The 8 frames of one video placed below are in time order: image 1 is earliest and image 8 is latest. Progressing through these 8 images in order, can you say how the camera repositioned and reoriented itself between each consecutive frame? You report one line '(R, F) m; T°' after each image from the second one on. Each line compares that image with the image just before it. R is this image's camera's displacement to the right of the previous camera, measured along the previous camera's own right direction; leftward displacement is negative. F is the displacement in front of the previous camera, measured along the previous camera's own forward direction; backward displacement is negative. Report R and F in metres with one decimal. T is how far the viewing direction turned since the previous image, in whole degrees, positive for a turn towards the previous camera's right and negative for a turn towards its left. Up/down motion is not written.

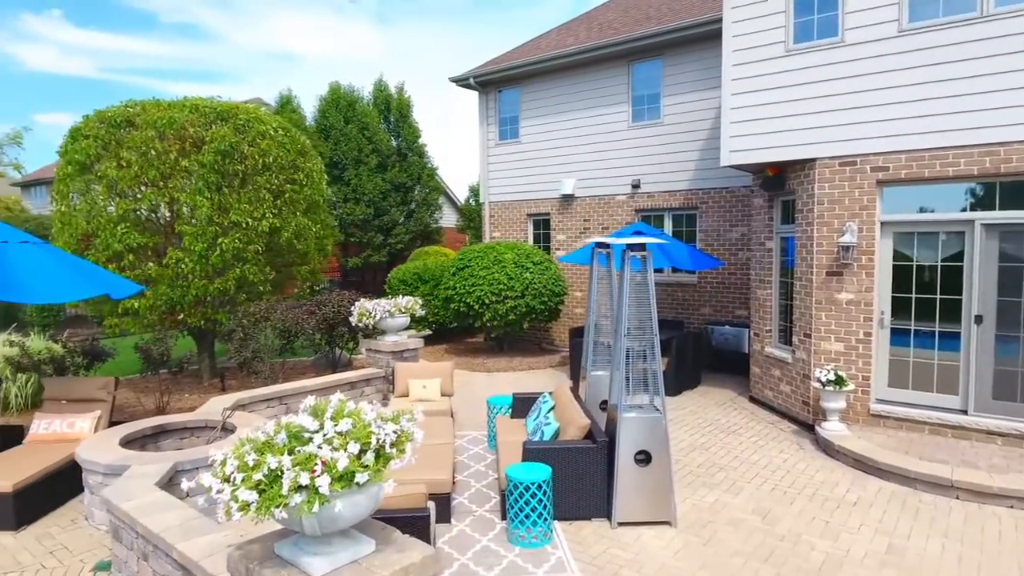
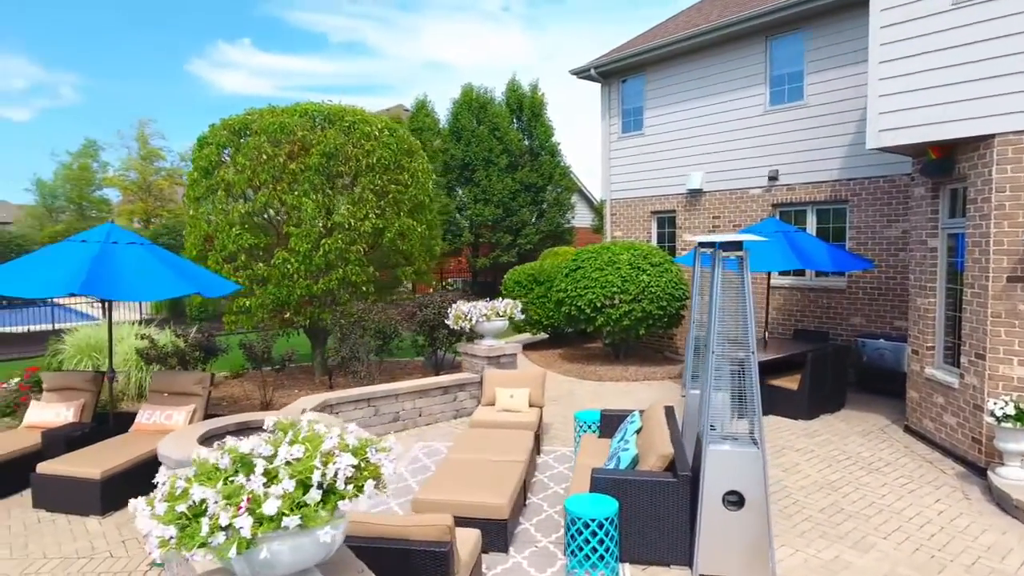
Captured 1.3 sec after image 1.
(+0.7, +0.7) m; -14°
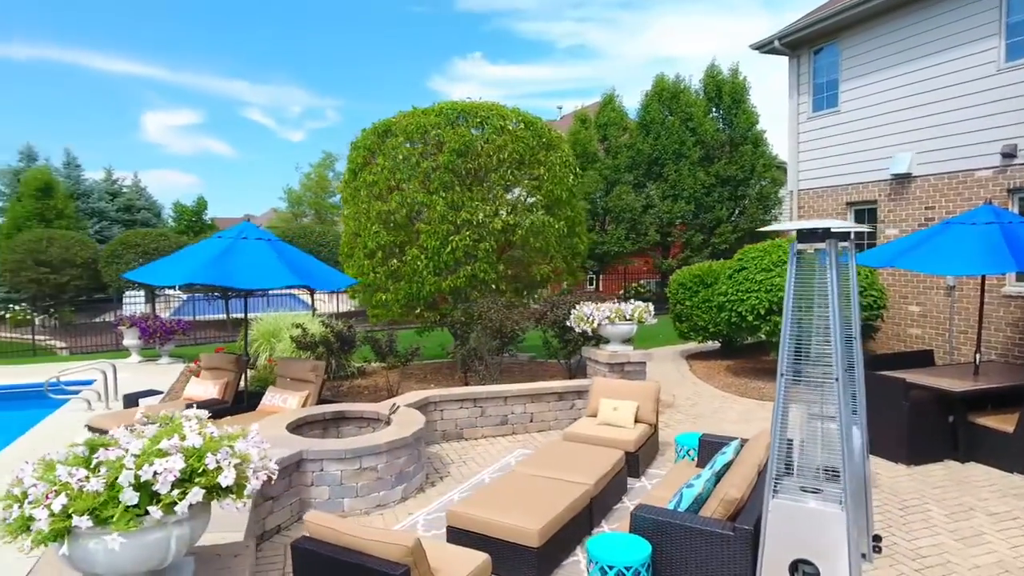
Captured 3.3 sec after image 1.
(+1.4, +0.8) m; -21°
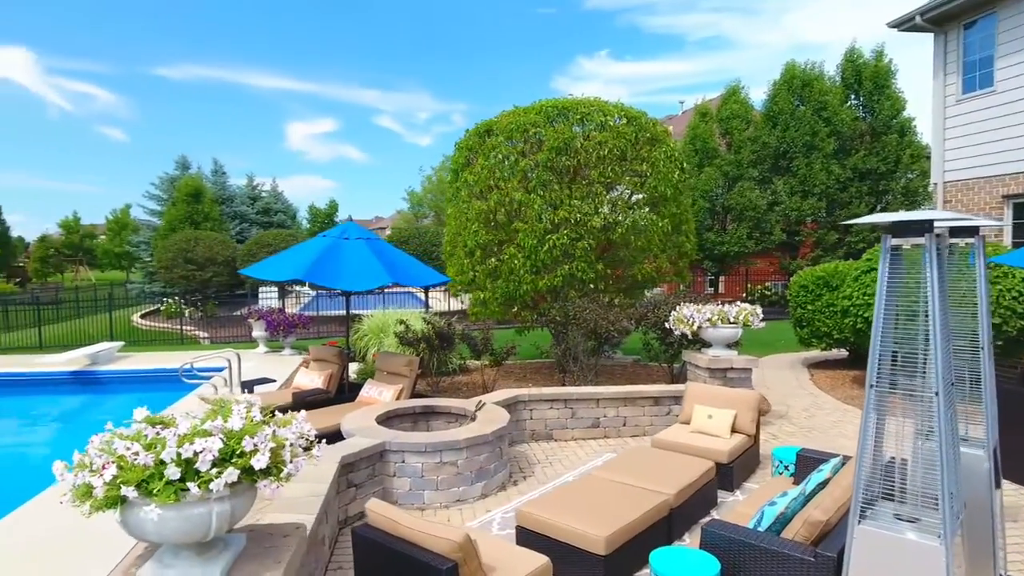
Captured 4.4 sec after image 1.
(+0.4, +0.1) m; -11°
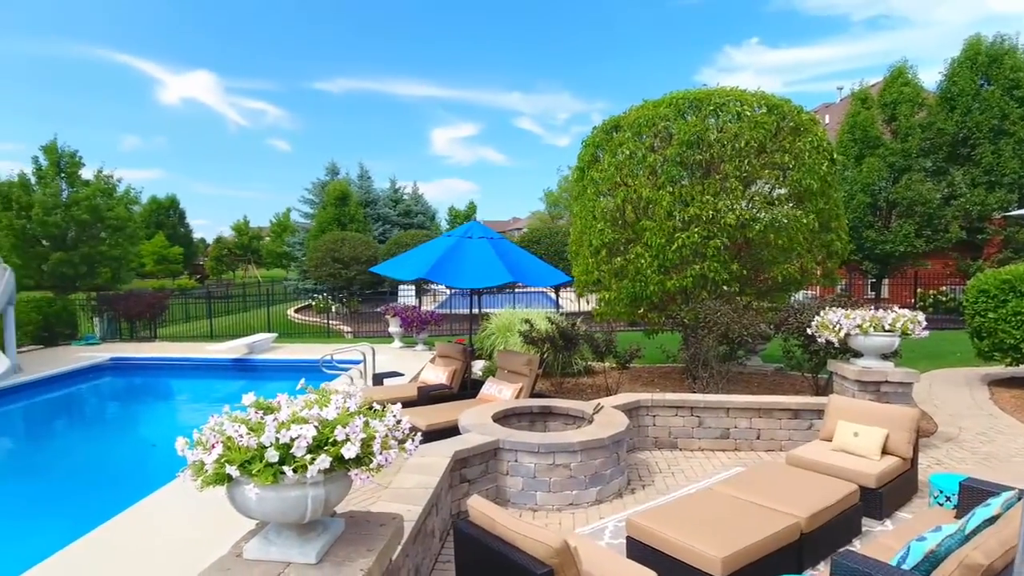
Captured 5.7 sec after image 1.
(+0.2, +0.2) m; -12°
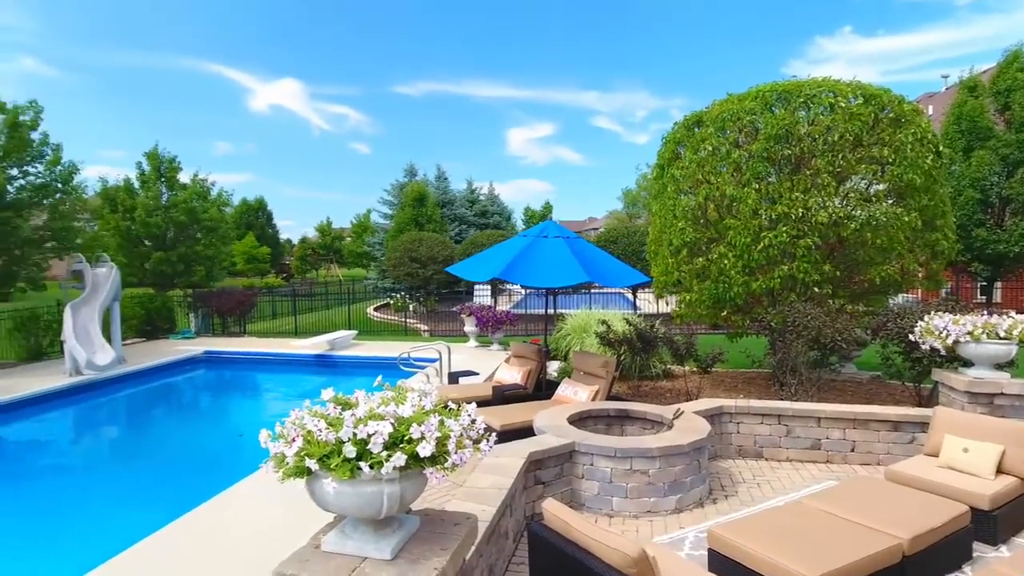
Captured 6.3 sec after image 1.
(0.0, +0.1) m; -7°
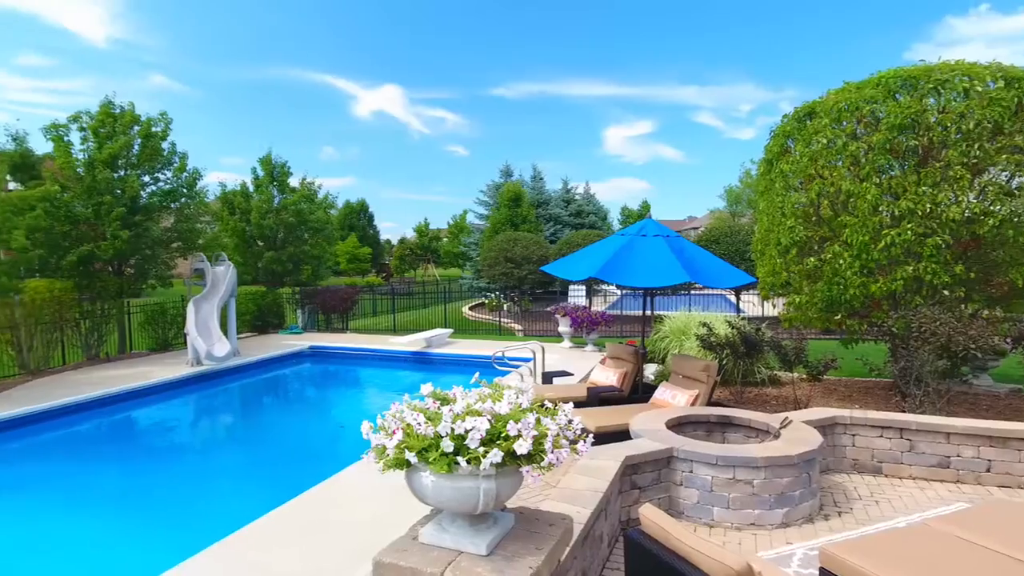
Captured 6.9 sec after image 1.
(0.0, +0.1) m; -8°
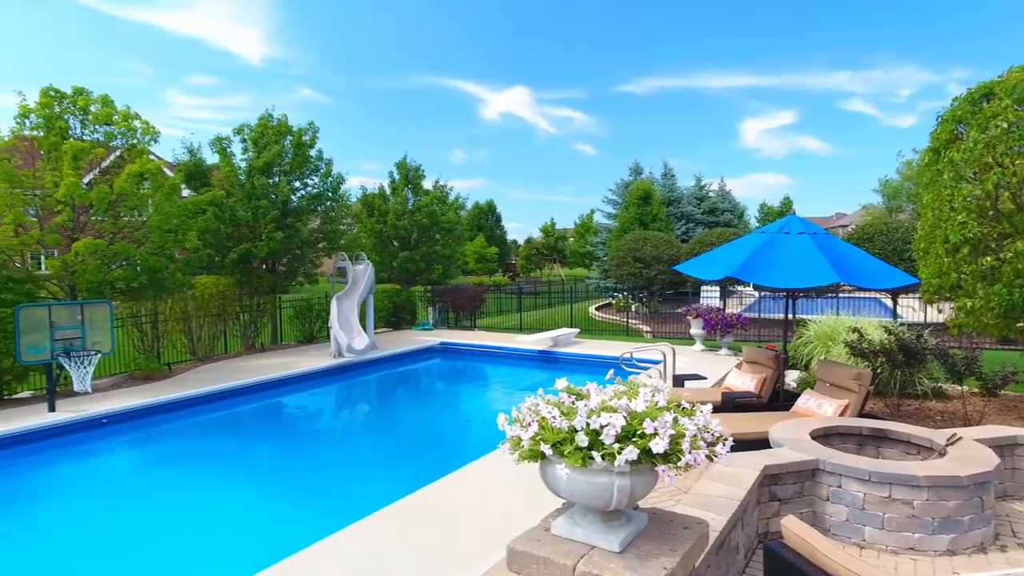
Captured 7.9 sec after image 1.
(-0.1, 0.0) m; -11°
